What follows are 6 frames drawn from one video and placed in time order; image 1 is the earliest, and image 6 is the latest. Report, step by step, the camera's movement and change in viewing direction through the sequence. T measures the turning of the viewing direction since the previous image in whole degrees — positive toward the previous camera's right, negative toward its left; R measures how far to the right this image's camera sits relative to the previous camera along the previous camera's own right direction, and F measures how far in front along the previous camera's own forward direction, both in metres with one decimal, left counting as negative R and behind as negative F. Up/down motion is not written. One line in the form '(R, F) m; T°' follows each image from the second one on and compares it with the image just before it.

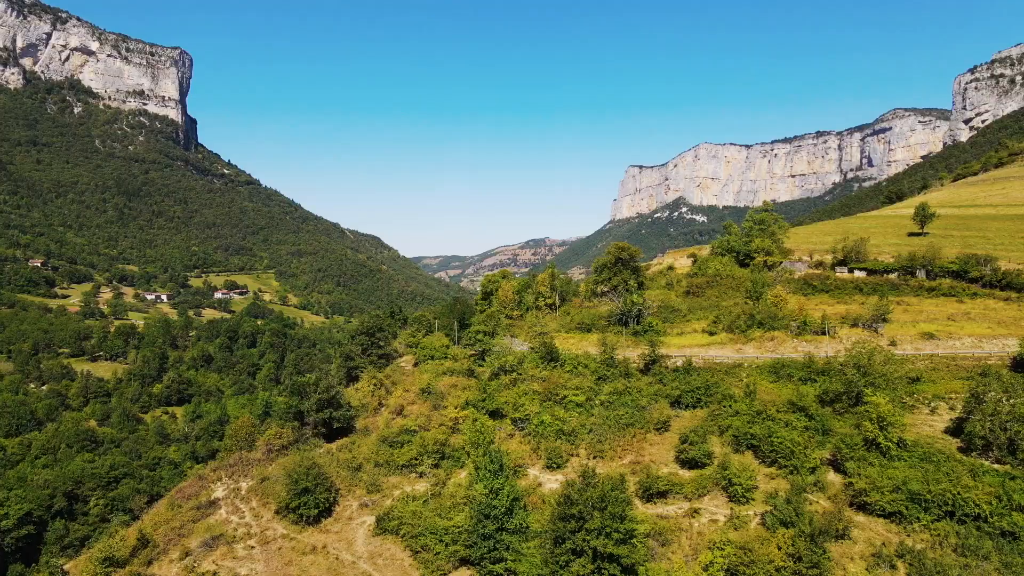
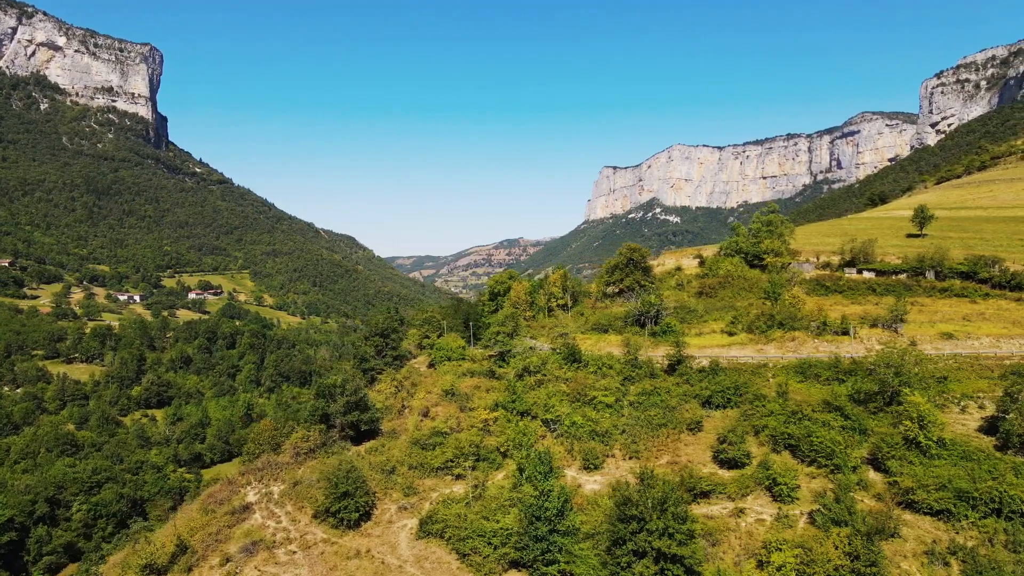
(-2.1, +0.1) m; +1°
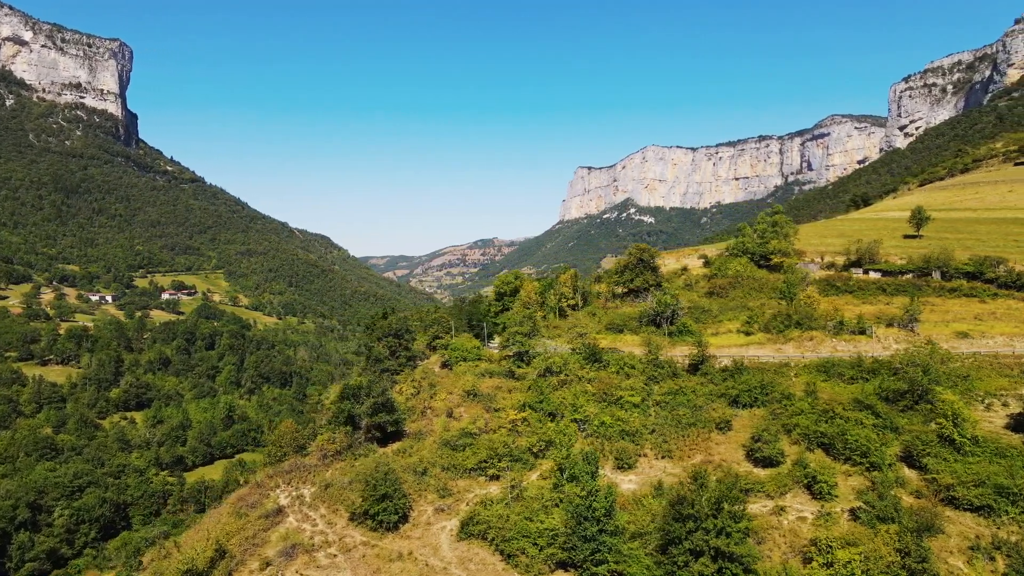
(-2.0, +0.1) m; +1°
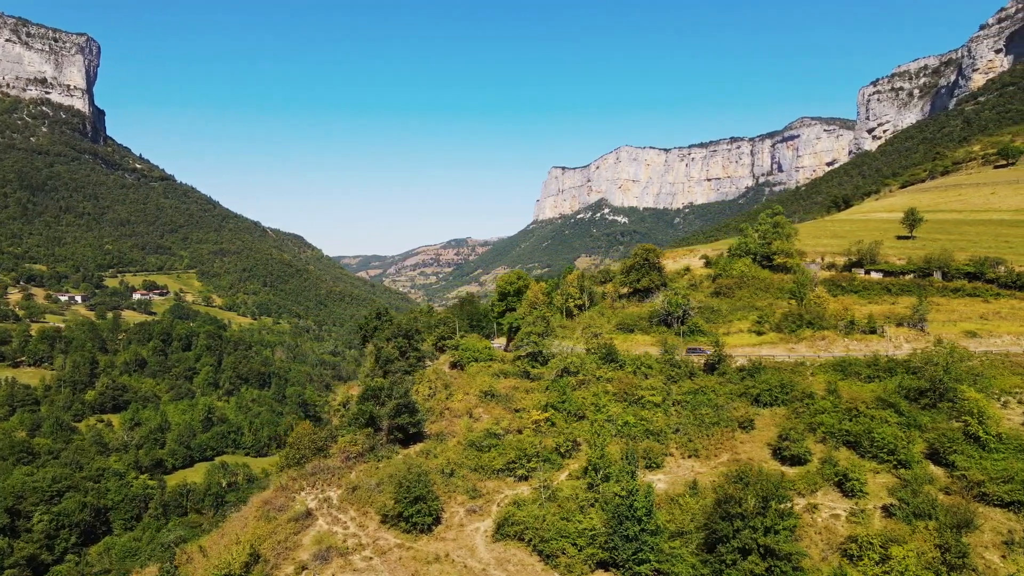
(-1.8, +0.1) m; +1°
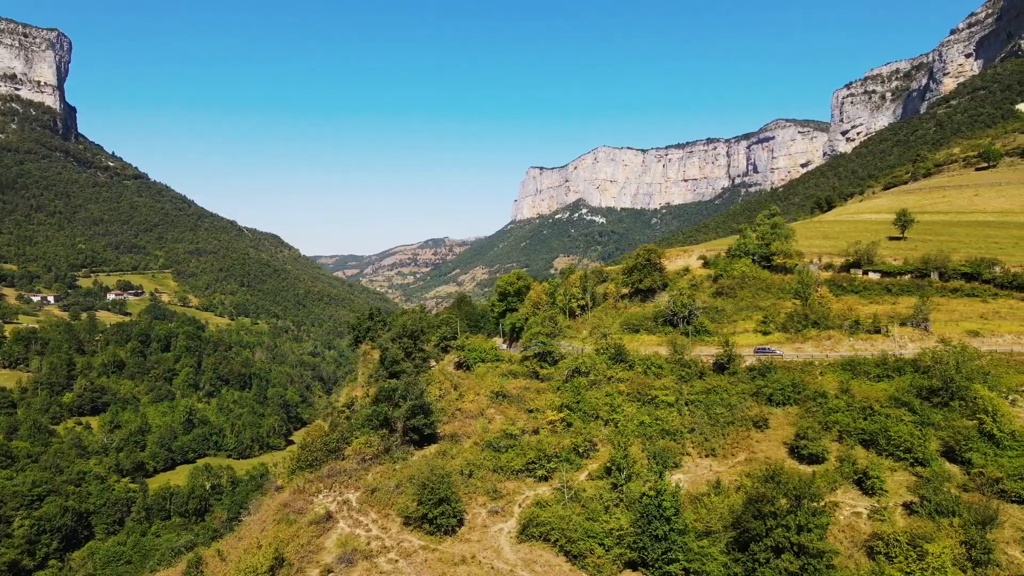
(-1.4, +0.1) m; +1°
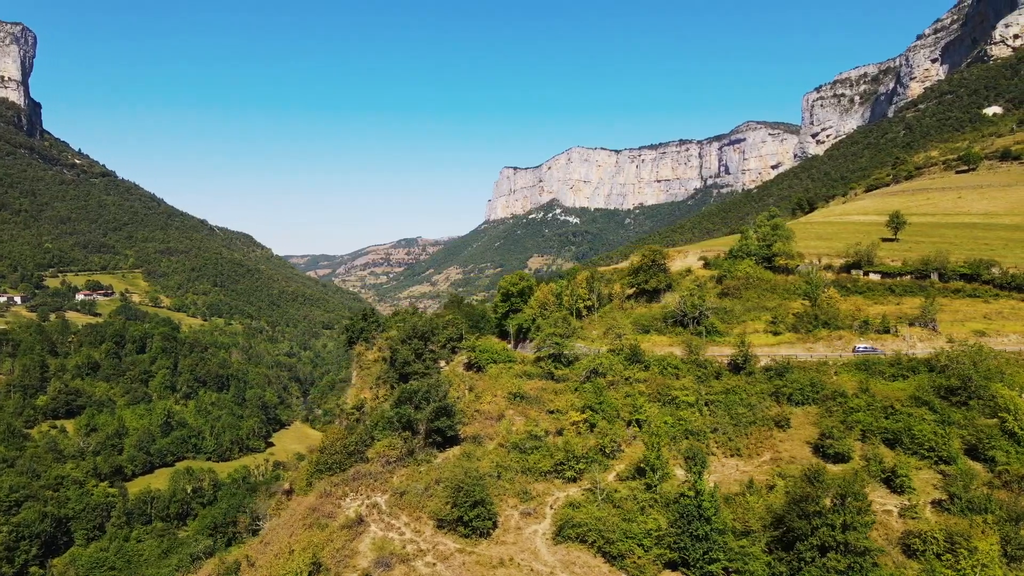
(-1.8, 0.0) m; +1°
